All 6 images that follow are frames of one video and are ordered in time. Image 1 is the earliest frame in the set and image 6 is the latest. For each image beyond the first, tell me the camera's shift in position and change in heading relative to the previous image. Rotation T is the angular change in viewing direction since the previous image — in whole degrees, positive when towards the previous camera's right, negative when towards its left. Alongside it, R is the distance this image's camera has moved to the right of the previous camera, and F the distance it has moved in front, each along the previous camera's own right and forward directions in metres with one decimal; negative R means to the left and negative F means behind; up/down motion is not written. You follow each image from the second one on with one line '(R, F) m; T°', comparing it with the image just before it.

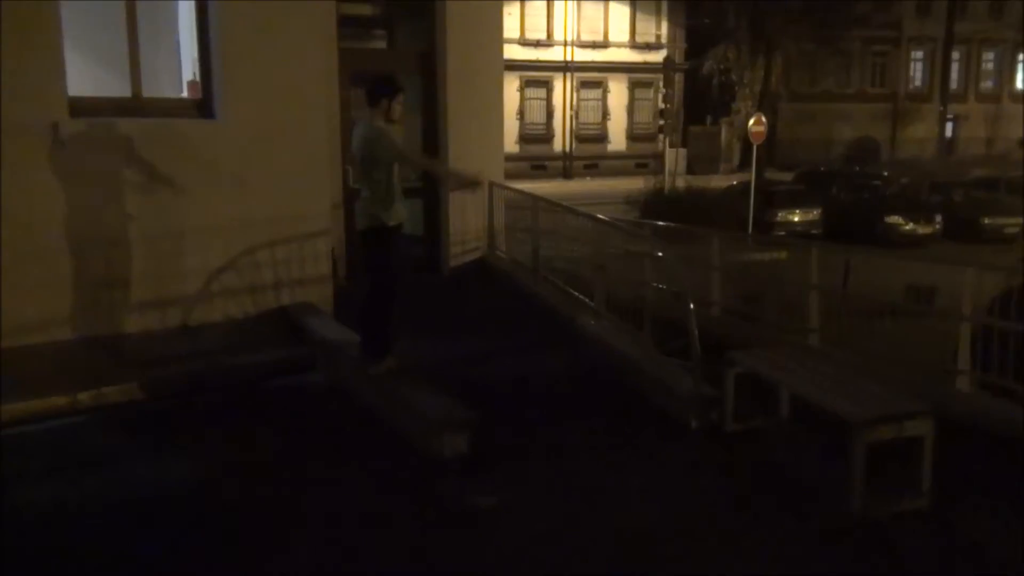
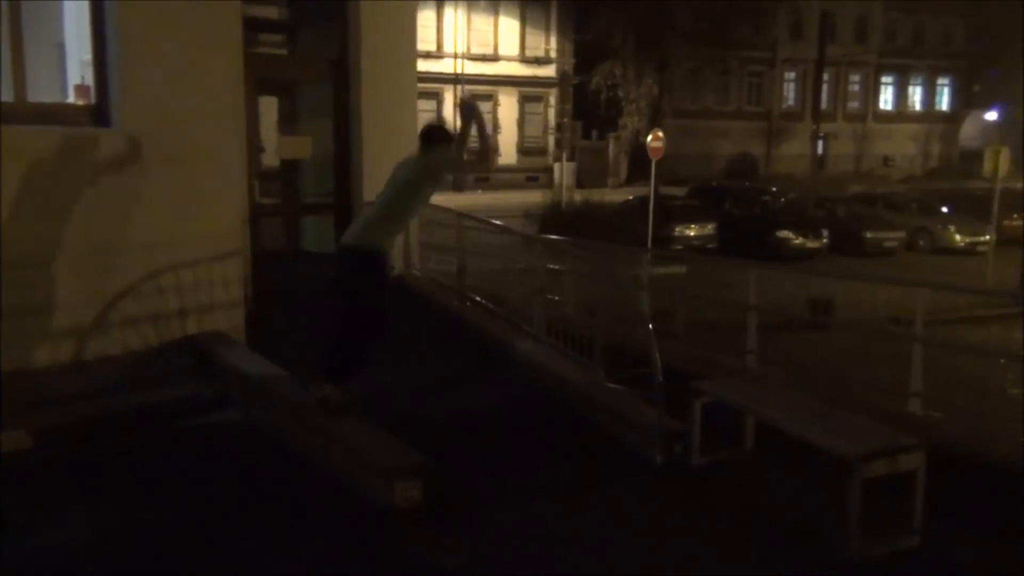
(-0.4, +0.5) m; +7°
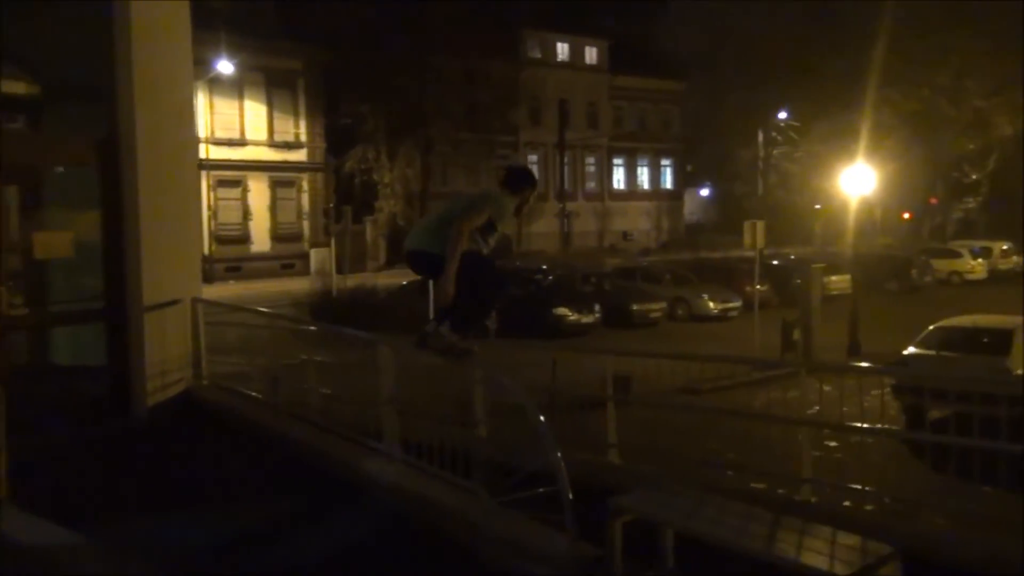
(-0.7, +1.0) m; +16°
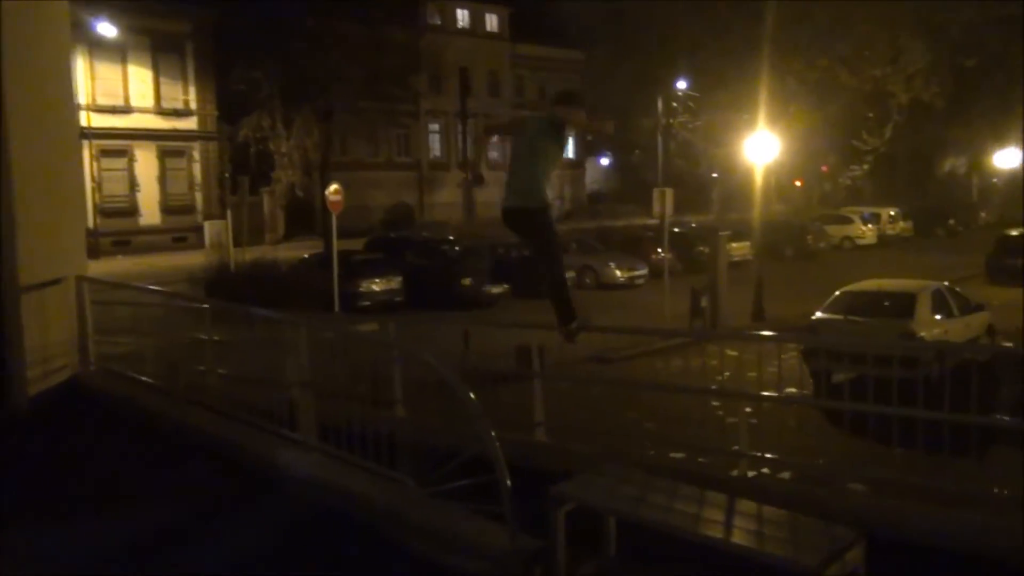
(-0.1, +0.4) m; +6°
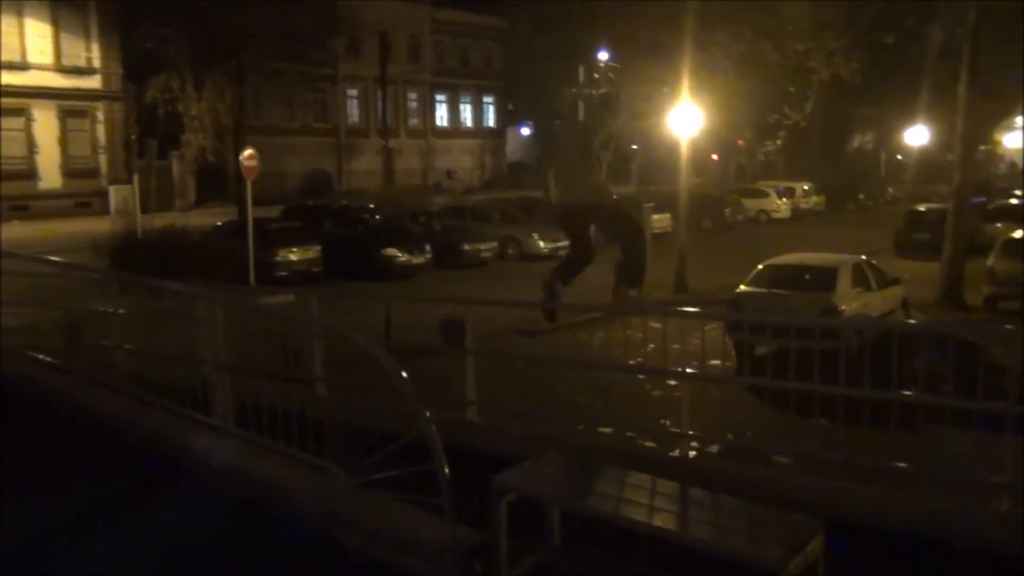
(-0.1, +0.3) m; +5°
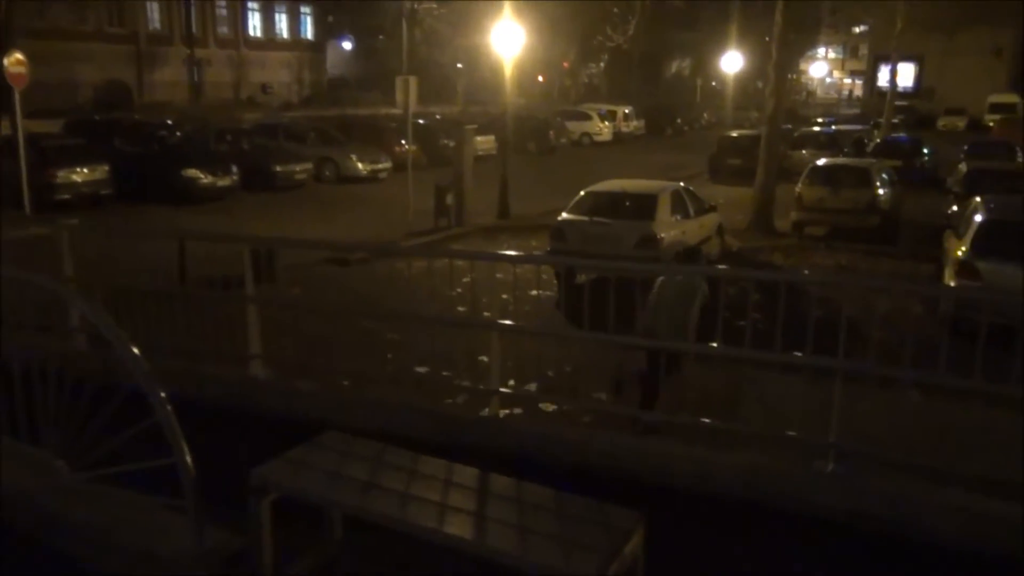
(+0.3, +0.8) m; +11°
